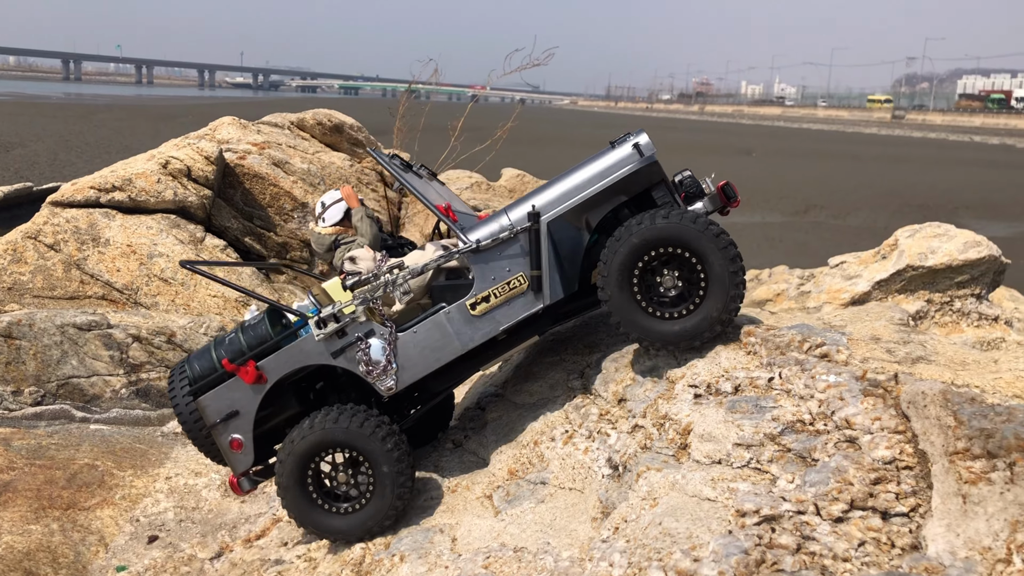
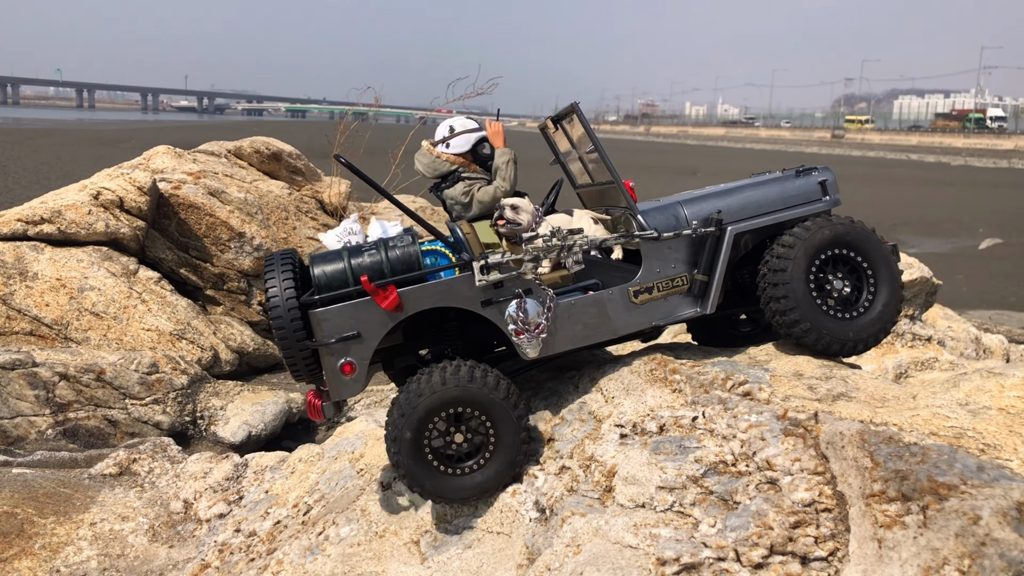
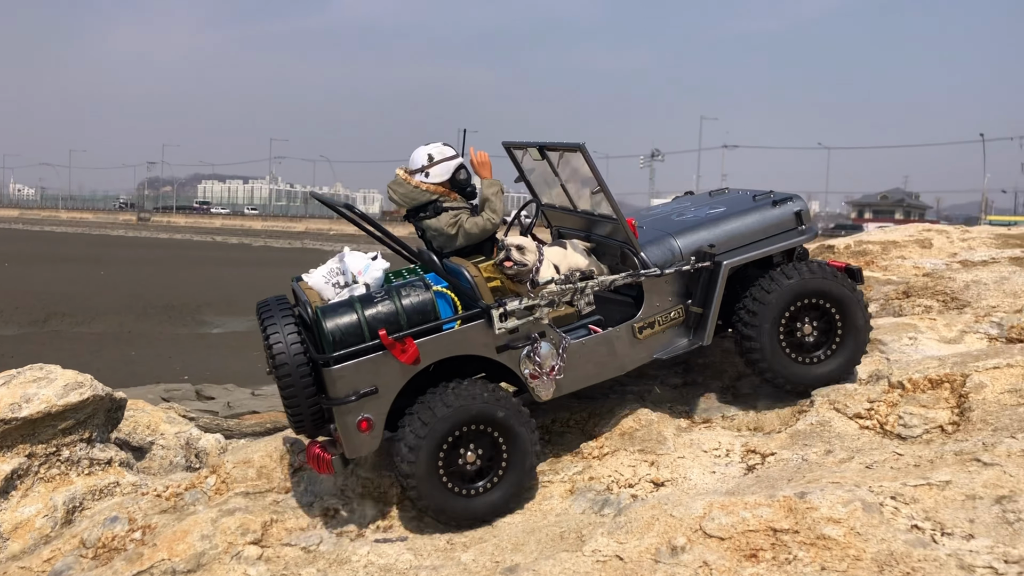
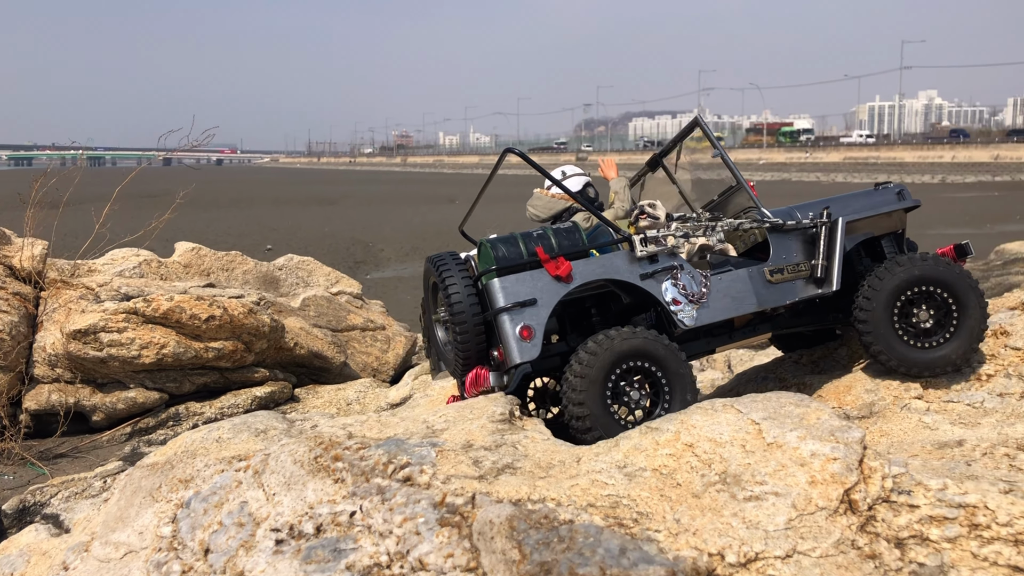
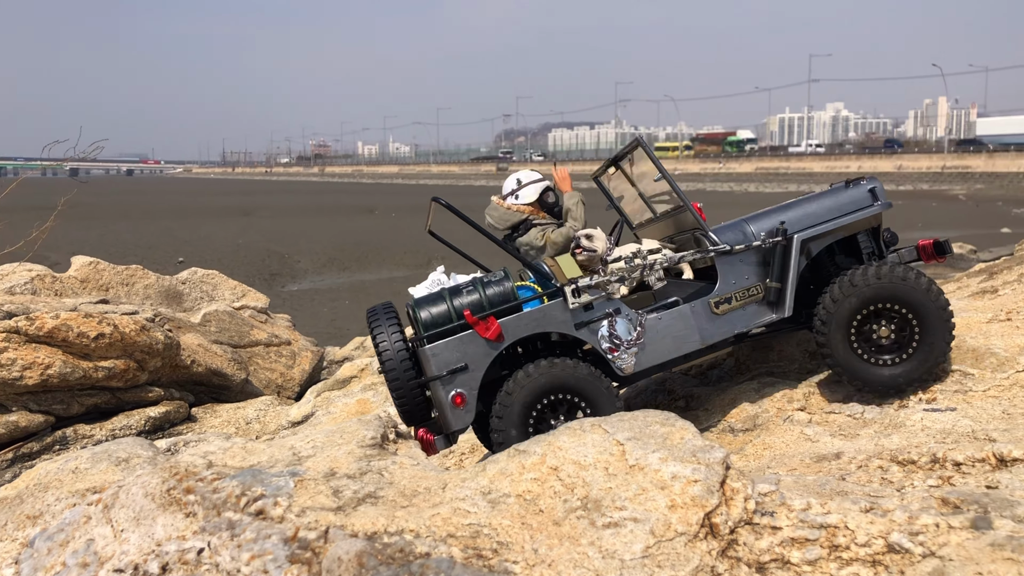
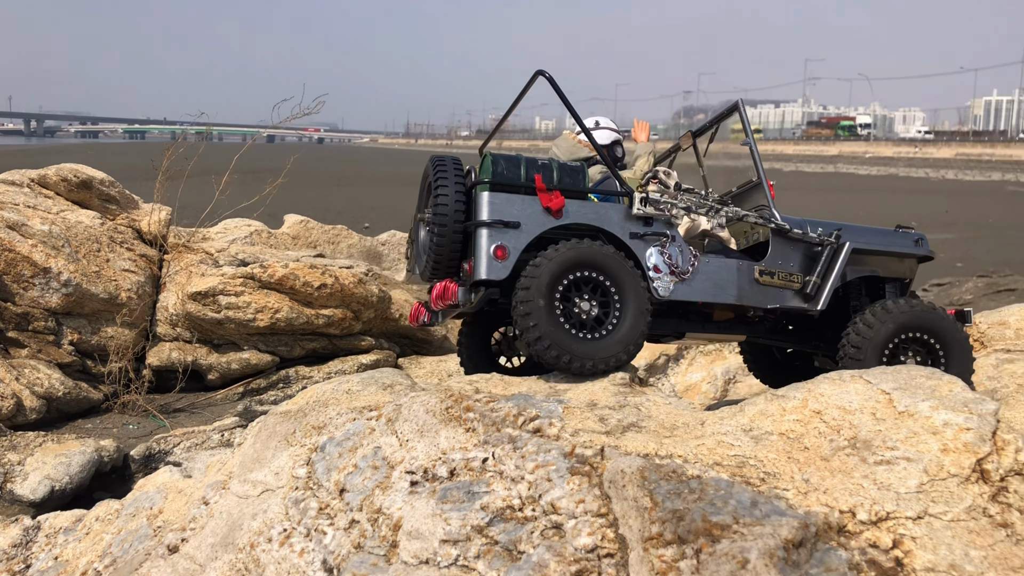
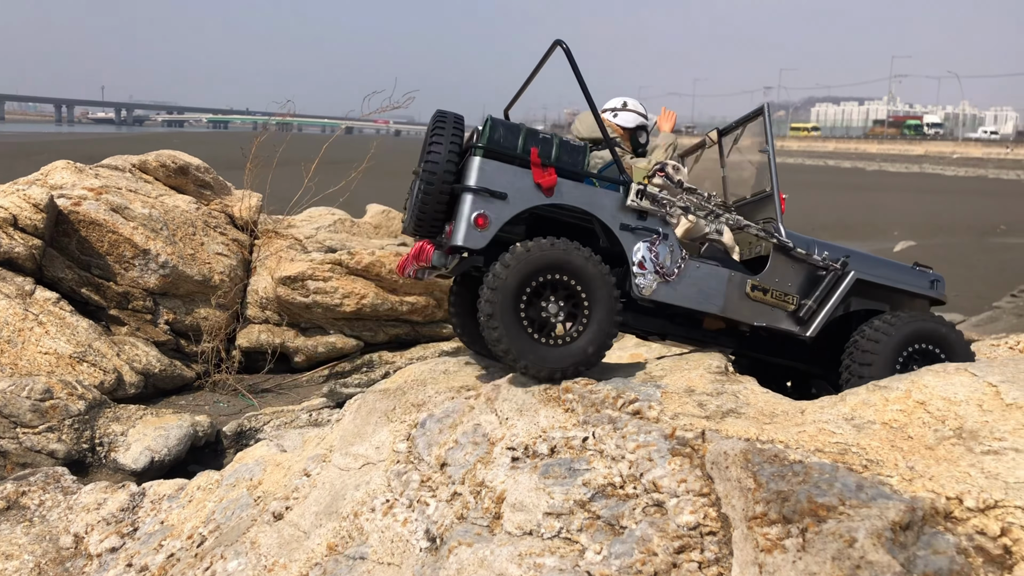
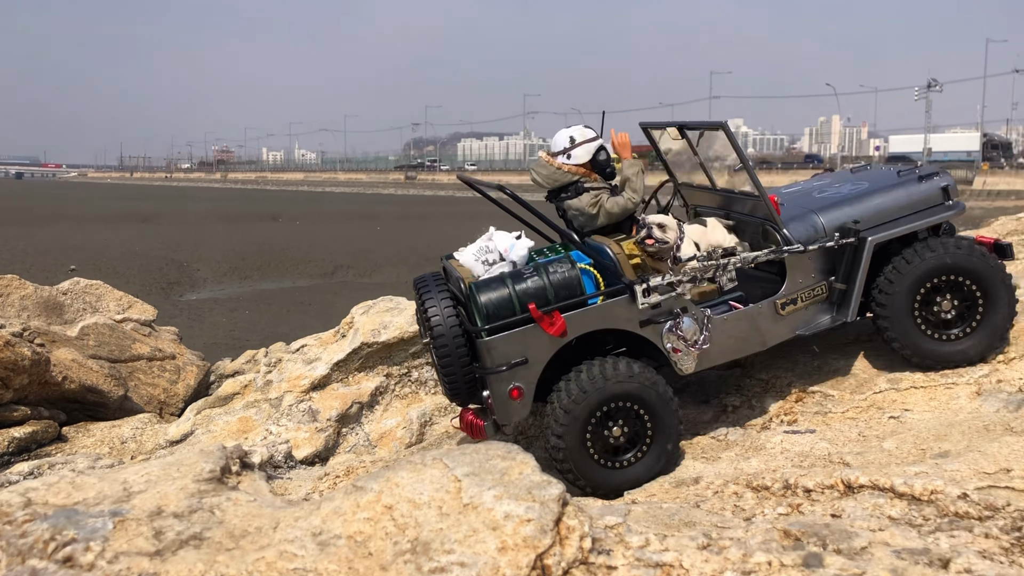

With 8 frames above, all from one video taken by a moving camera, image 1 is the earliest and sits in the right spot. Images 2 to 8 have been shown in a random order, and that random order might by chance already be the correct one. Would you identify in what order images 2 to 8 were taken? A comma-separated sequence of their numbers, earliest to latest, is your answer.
2, 7, 6, 4, 5, 8, 3
